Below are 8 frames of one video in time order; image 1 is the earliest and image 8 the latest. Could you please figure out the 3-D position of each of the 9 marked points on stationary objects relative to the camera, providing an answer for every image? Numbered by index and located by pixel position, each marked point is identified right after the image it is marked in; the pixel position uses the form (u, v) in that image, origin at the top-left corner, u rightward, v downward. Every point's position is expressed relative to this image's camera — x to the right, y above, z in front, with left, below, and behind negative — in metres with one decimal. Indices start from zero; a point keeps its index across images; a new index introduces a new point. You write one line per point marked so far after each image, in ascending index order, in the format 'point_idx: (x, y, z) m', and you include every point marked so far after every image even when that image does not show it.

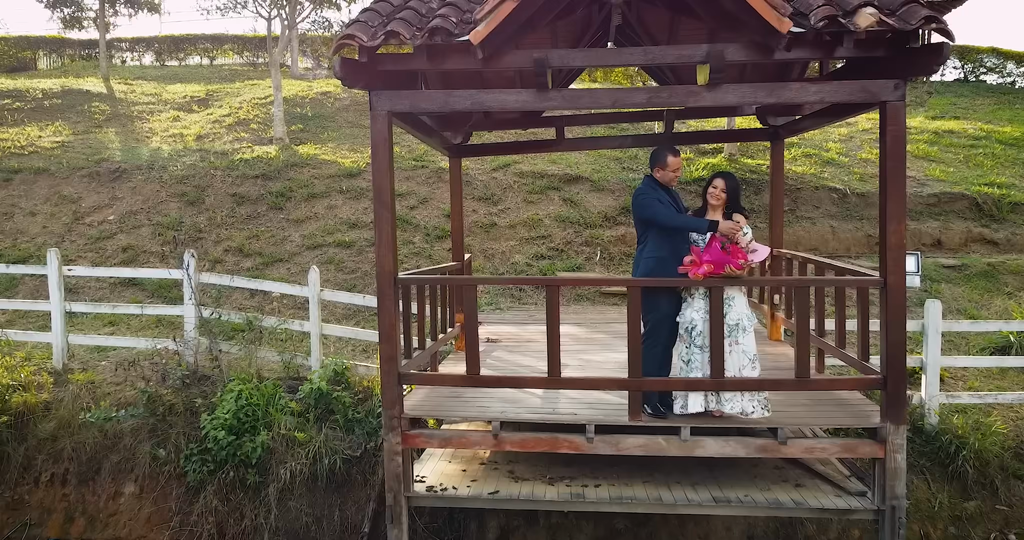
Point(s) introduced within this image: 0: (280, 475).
0: (-2.0, -1.7, +6.0) m
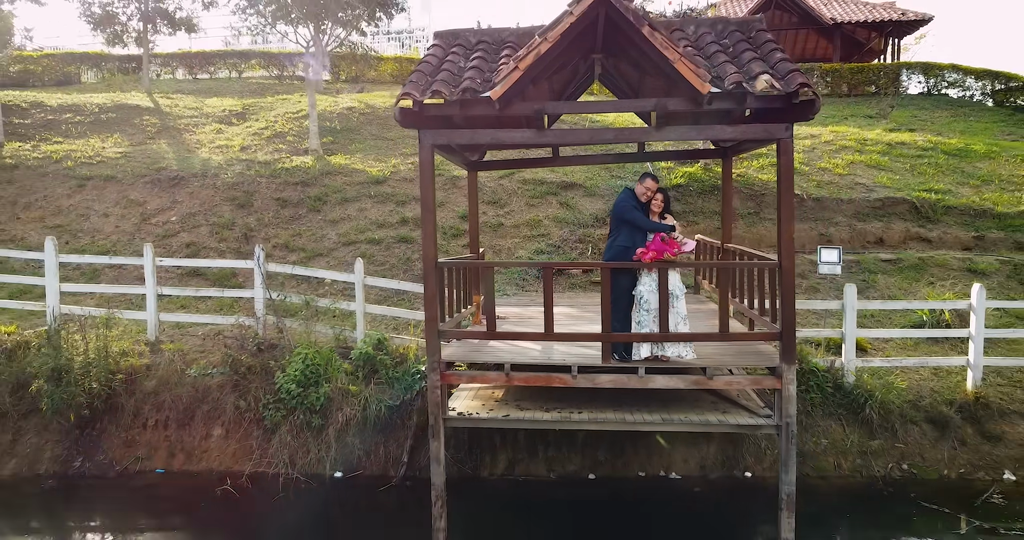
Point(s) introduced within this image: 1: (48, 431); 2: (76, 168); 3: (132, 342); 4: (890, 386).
0: (-1.9, -1.6, +7.7) m
1: (-5.3, -1.8, +7.9) m
2: (-8.1, +1.9, +12.8) m
3: (-4.7, -0.9, +8.5) m
4: (+4.3, -1.3, +7.9) m
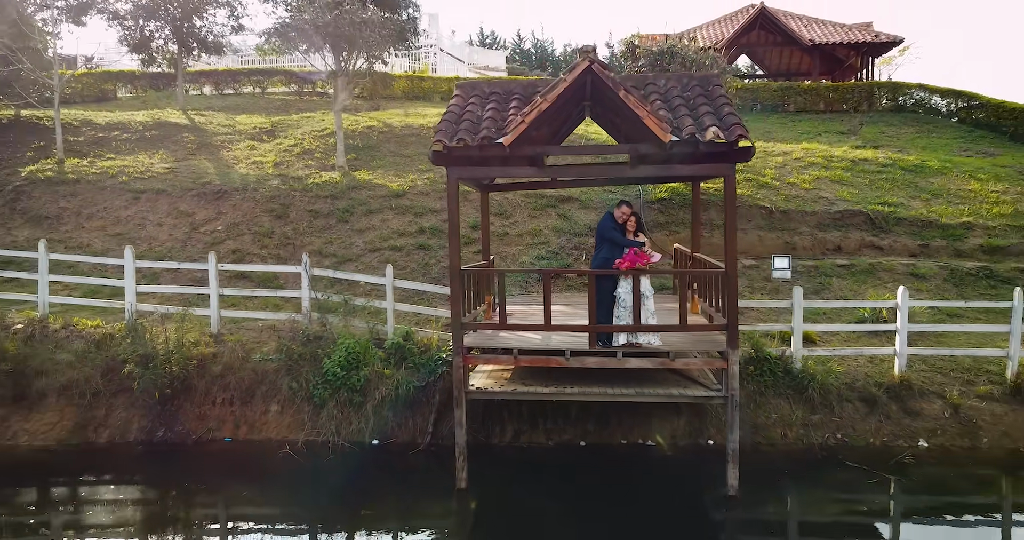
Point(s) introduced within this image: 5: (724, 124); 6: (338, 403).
0: (-1.8, -1.7, +9.3) m
1: (-5.2, -1.9, +9.6) m
2: (-8.0, +1.8, +14.4) m
3: (-4.6, -0.9, +10.1) m
4: (+4.4, -1.4, +9.6) m
5: (+2.2, +1.5, +7.3) m
6: (-2.3, -1.8, +9.3) m
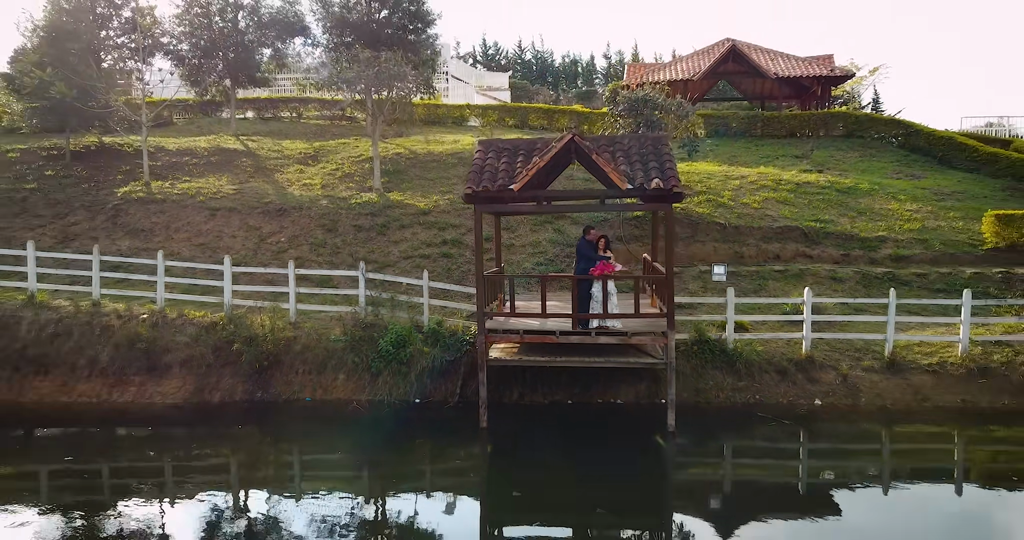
0: (-1.7, -1.8, +12.6) m
1: (-5.1, -1.9, +12.9) m
2: (-7.9, +1.8, +17.8) m
3: (-4.5, -1.0, +13.4) m
4: (+4.5, -1.5, +12.9) m
5: (+2.4, +1.4, +10.6) m
6: (-2.2, -1.9, +12.6) m
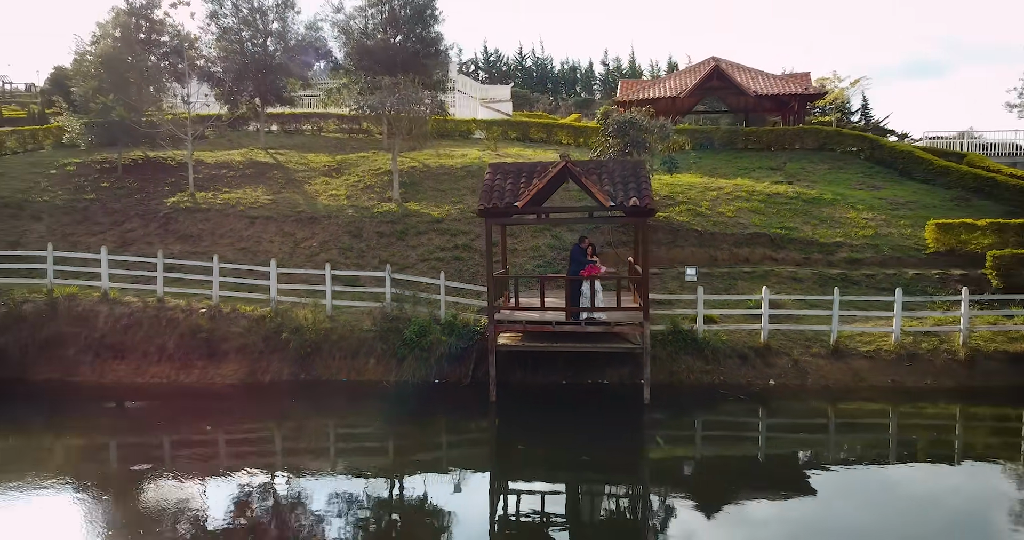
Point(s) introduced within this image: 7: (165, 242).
0: (-1.6, -1.8, +15.0) m
1: (-5.0, -2.0, +15.2) m
2: (-7.8, +1.7, +20.1) m
3: (-4.4, -1.1, +15.8) m
4: (+4.6, -1.5, +15.2) m
5: (+2.4, +1.4, +12.9) m
6: (-2.1, -1.9, +15.0) m
7: (-9.6, +0.8, +19.0) m
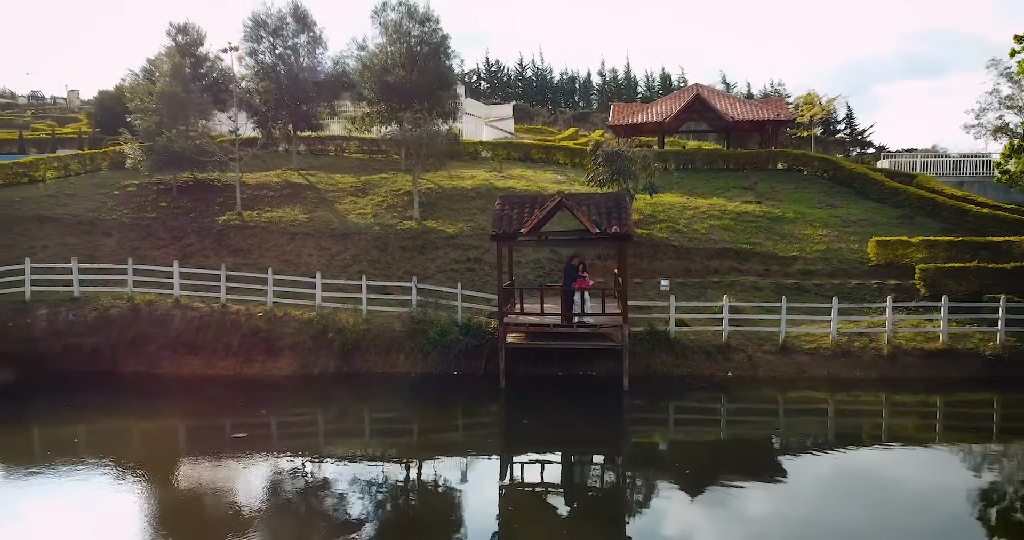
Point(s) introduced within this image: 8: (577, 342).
0: (-1.5, -2.1, +18.2) m
1: (-4.9, -2.3, +18.5) m
2: (-7.7, +1.4, +23.4) m
3: (-4.2, -1.4, +19.0) m
4: (+4.7, -1.8, +18.5) m
5: (+2.6, +1.1, +16.2) m
6: (-2.0, -2.2, +18.3) m
7: (-9.4, +0.5, +22.2) m
8: (+1.6, -1.7, +16.6) m
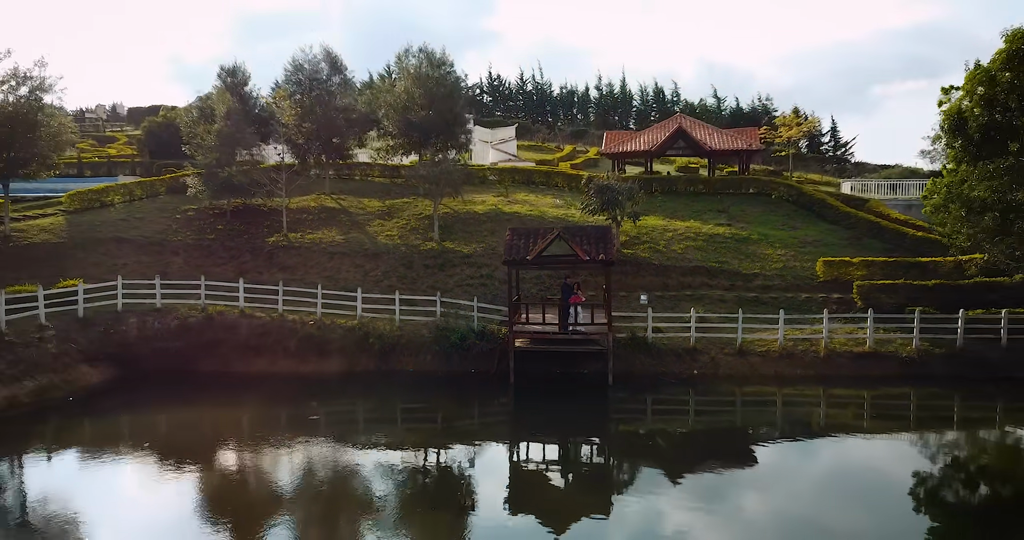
0: (-1.3, -2.6, +22.4) m
1: (-4.6, -2.8, +22.6) m
2: (-7.5, +0.9, +27.5) m
3: (-4.0, -1.9, +23.2) m
4: (+5.0, -2.4, +22.7) m
5: (+2.8, +0.5, +20.3) m
6: (-1.8, -2.8, +22.4) m
7: (-9.2, -0.1, +26.3) m
8: (+1.8, -2.3, +20.7) m
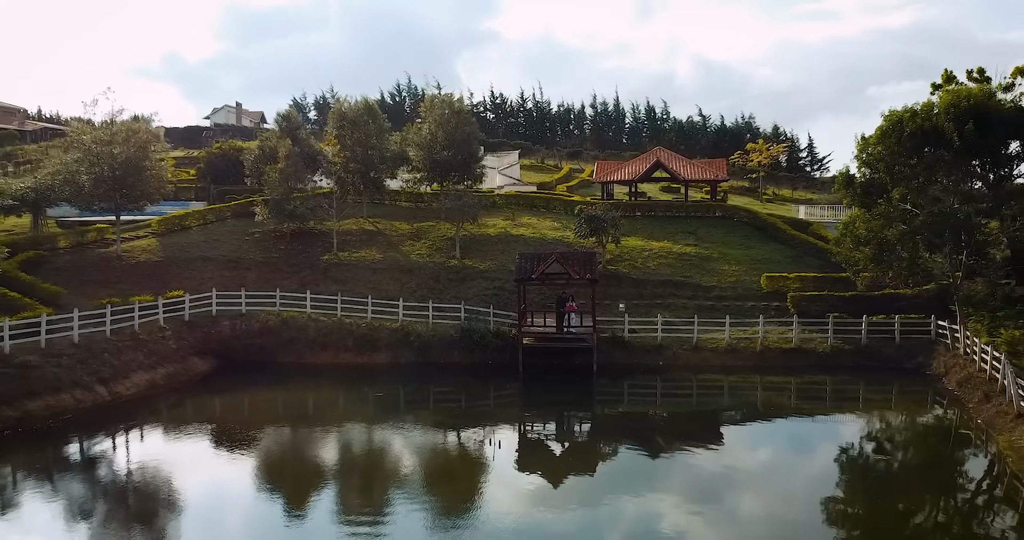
0: (-0.9, -3.3, +29.1) m
1: (-4.3, -3.4, +29.3) m
2: (-7.1, +0.3, +34.2) m
3: (-3.7, -2.5, +29.9) m
4: (+5.3, -3.0, +29.4) m
5: (+3.2, -0.1, +27.0) m
6: (-1.4, -3.4, +29.1) m
7: (-8.8, -0.7, +33.0) m
8: (+2.2, -2.9, +27.4) m
